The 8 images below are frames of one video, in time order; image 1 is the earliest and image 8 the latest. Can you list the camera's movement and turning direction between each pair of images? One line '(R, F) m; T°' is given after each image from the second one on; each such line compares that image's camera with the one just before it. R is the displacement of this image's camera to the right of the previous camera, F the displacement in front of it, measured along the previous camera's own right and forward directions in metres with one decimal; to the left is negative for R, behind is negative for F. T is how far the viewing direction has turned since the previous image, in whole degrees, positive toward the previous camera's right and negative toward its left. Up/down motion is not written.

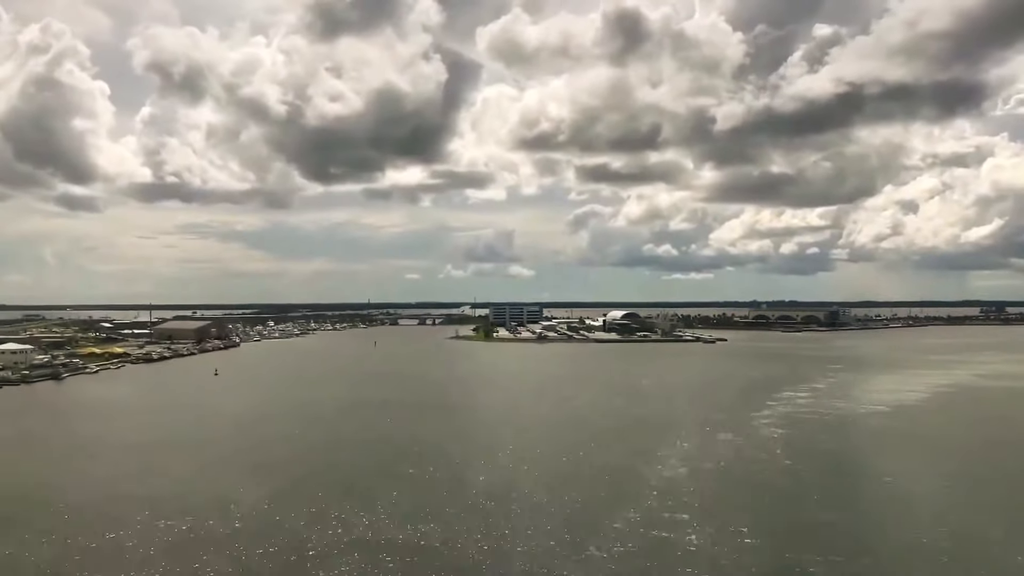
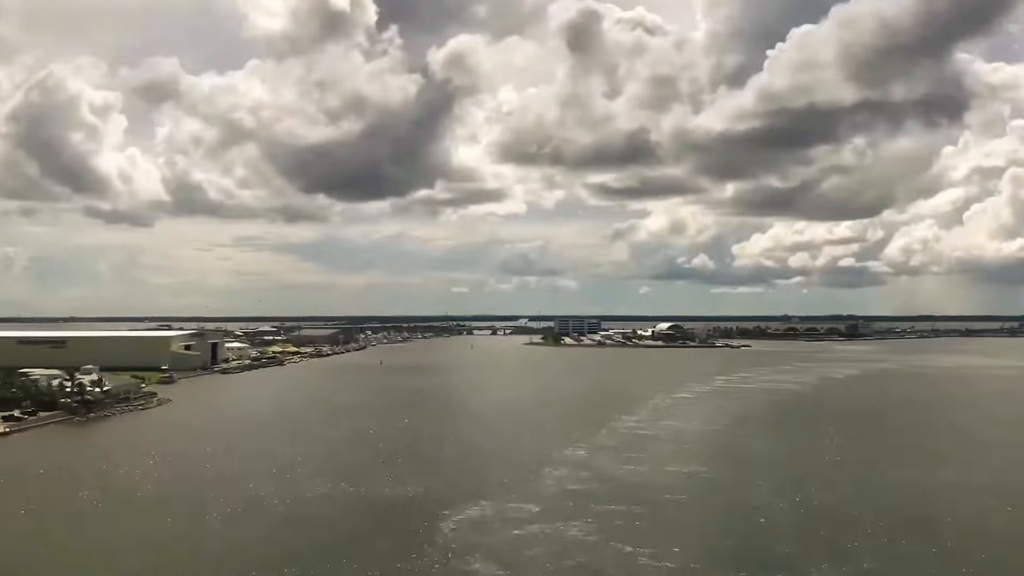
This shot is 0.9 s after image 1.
(-1.0, -0.3) m; -3°
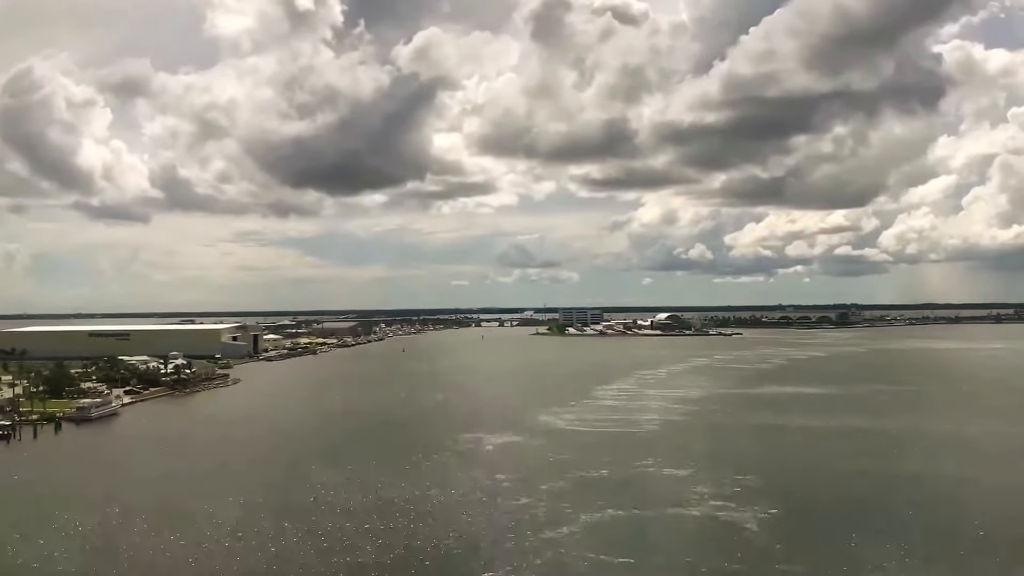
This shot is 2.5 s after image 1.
(-0.1, -1.5) m; 0°
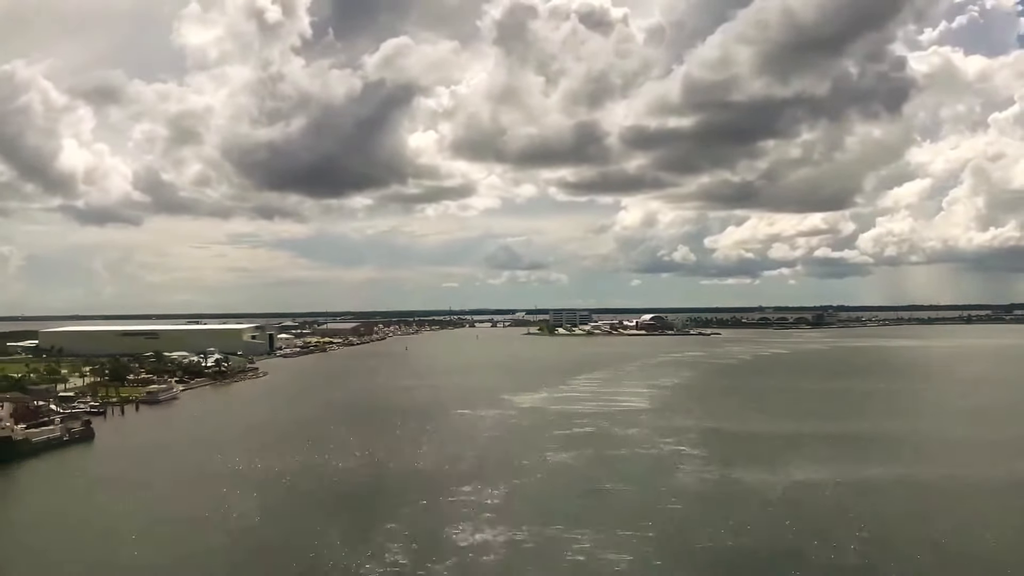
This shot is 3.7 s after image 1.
(-0.1, -1.4) m; +1°
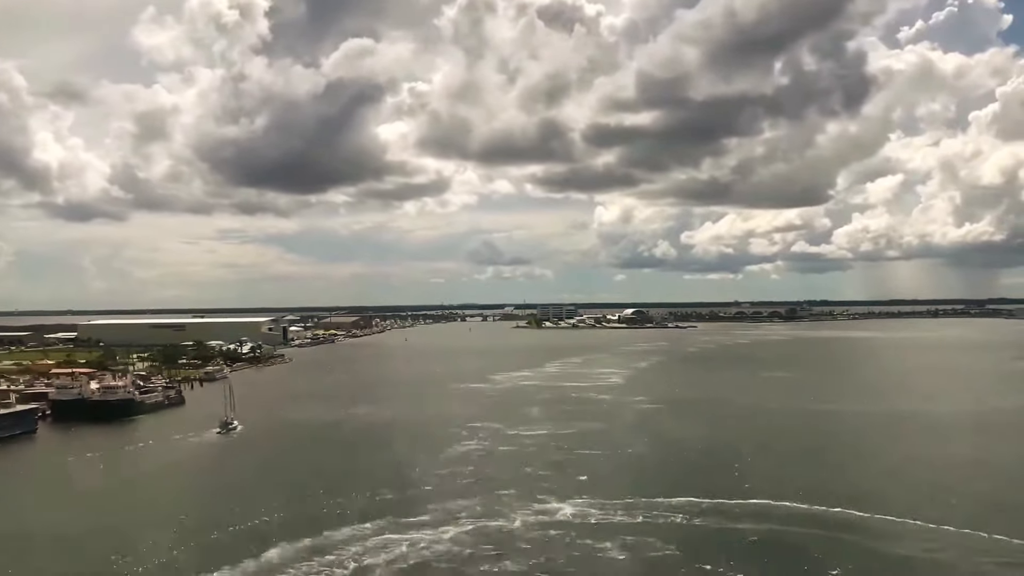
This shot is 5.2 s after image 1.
(-0.1, -1.7) m; +1°
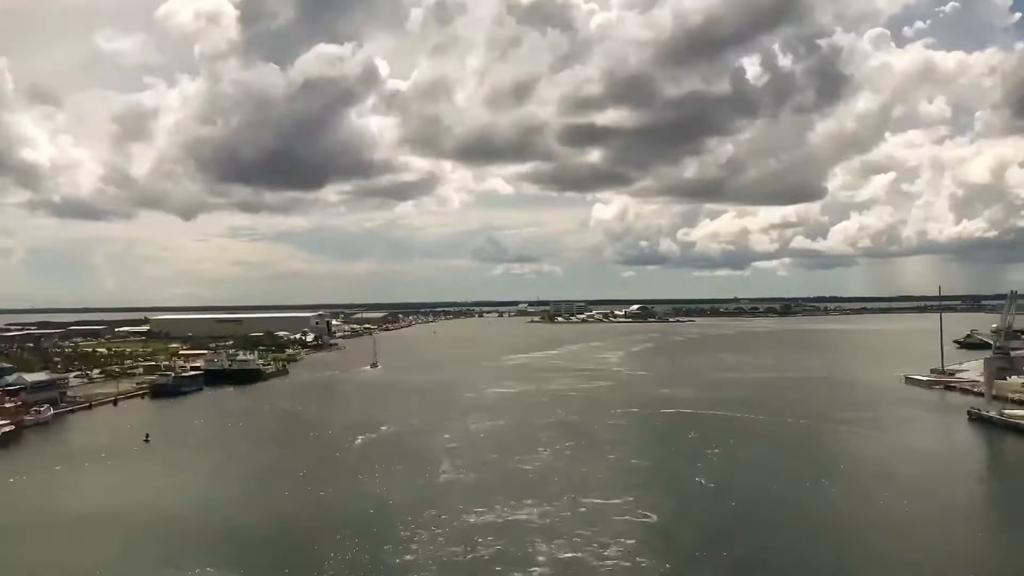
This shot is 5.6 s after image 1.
(-0.7, -1.2) m; 0°
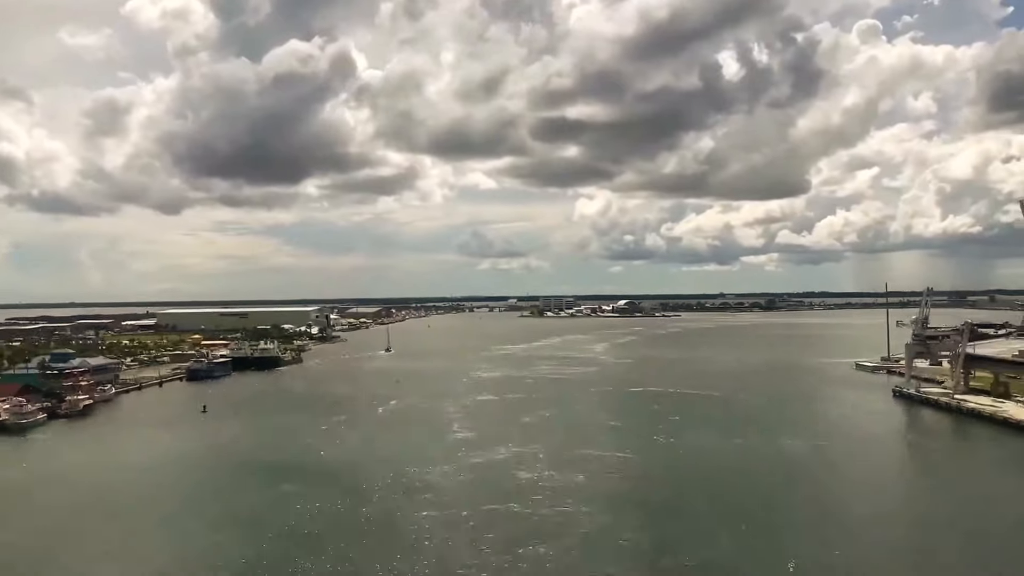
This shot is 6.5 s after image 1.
(-0.1, -1.1) m; +1°
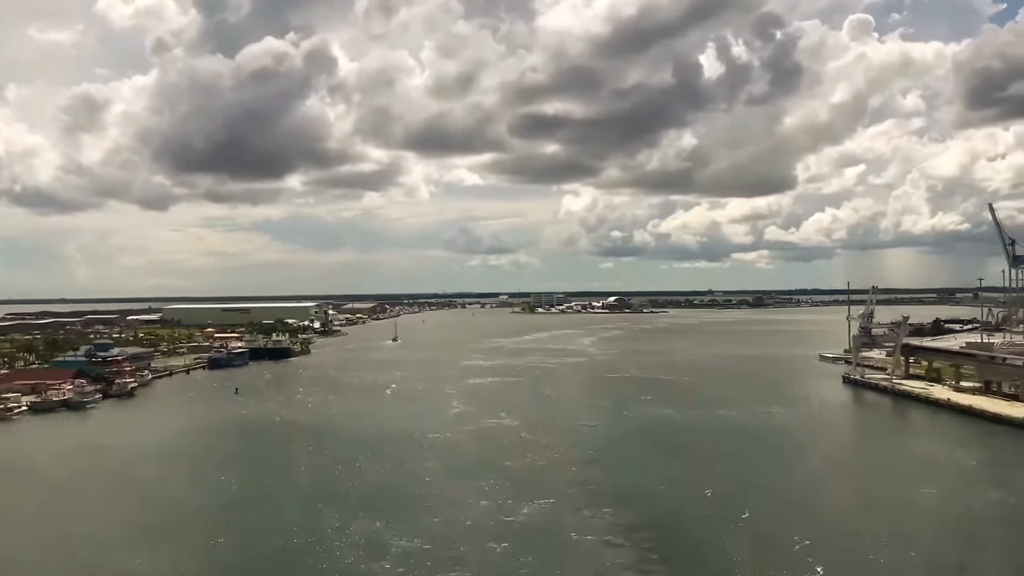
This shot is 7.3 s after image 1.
(0.0, -0.9) m; +1°
